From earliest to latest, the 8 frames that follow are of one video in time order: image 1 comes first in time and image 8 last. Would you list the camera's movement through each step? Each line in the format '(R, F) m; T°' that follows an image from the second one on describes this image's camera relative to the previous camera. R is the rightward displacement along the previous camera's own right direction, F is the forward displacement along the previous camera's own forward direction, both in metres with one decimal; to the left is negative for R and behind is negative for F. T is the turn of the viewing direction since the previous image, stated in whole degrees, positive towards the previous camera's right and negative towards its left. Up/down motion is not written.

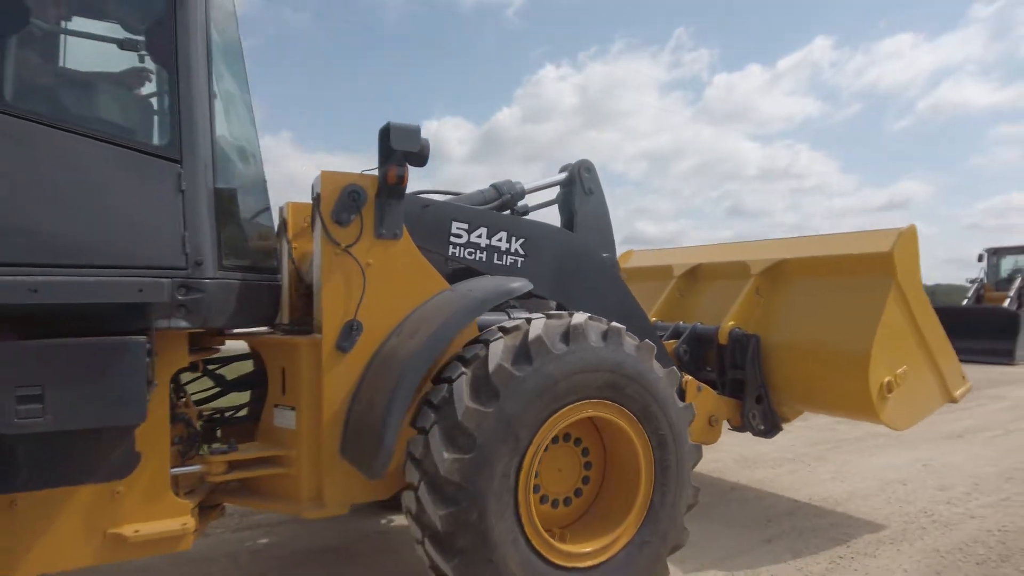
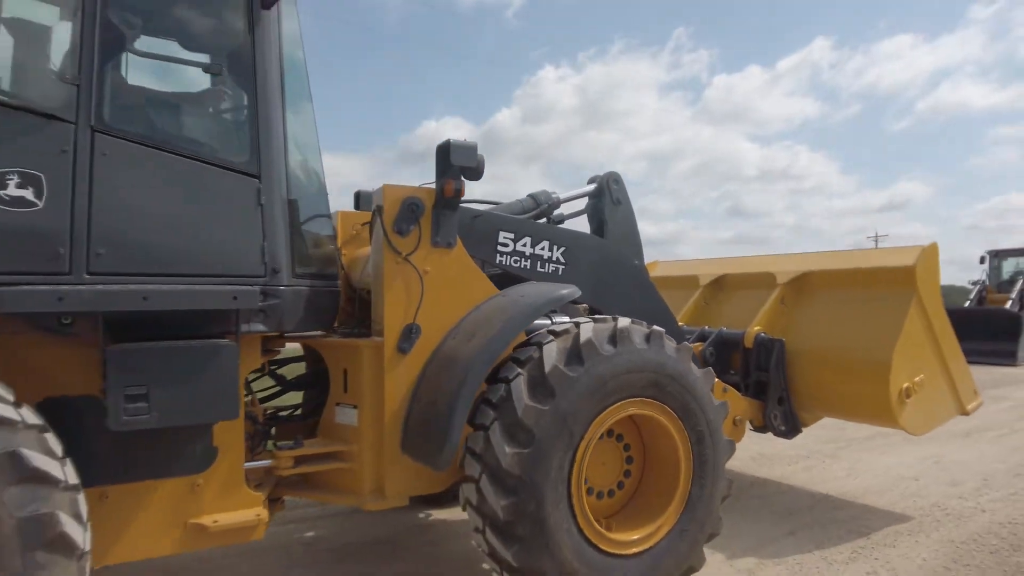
(-0.2, -0.2) m; 0°
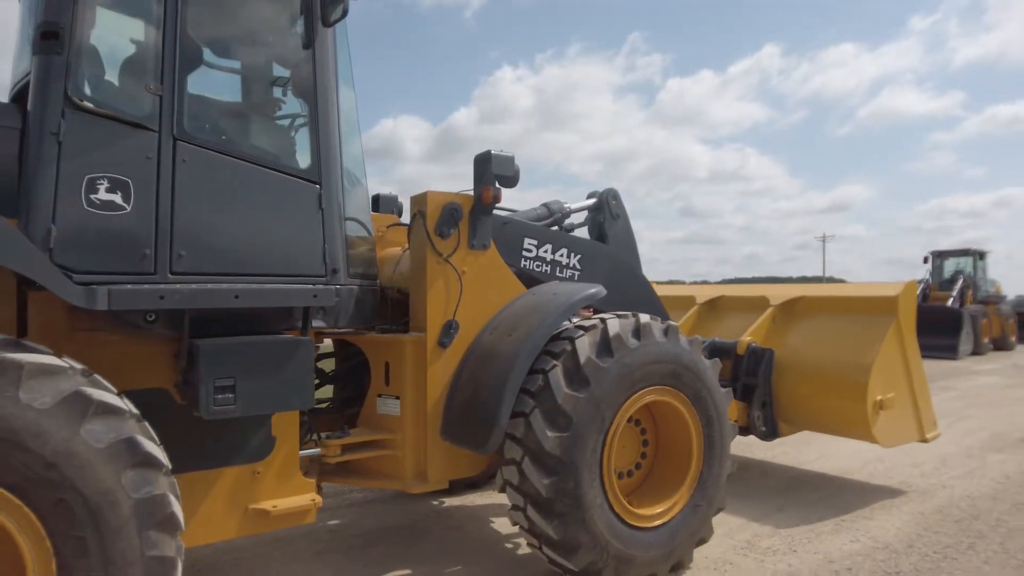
(-0.3, -0.2) m; +4°
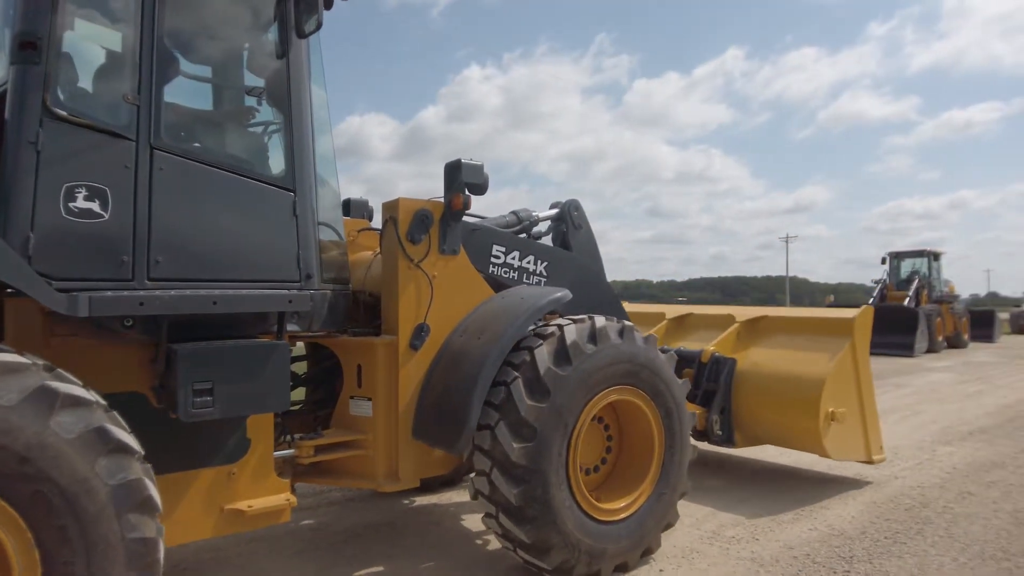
(0.0, -0.1) m; +3°
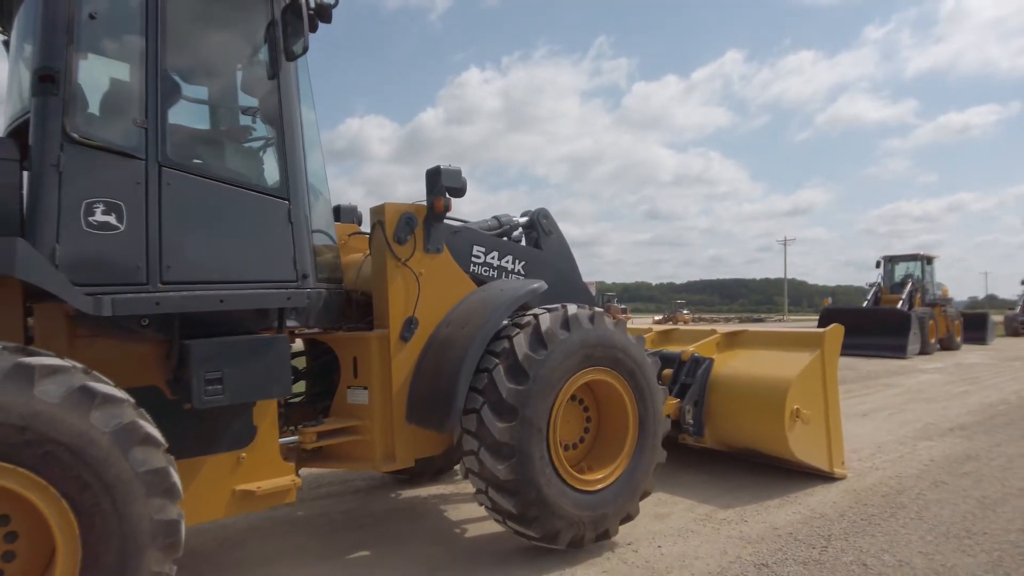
(+0.1, -0.3) m; 0°
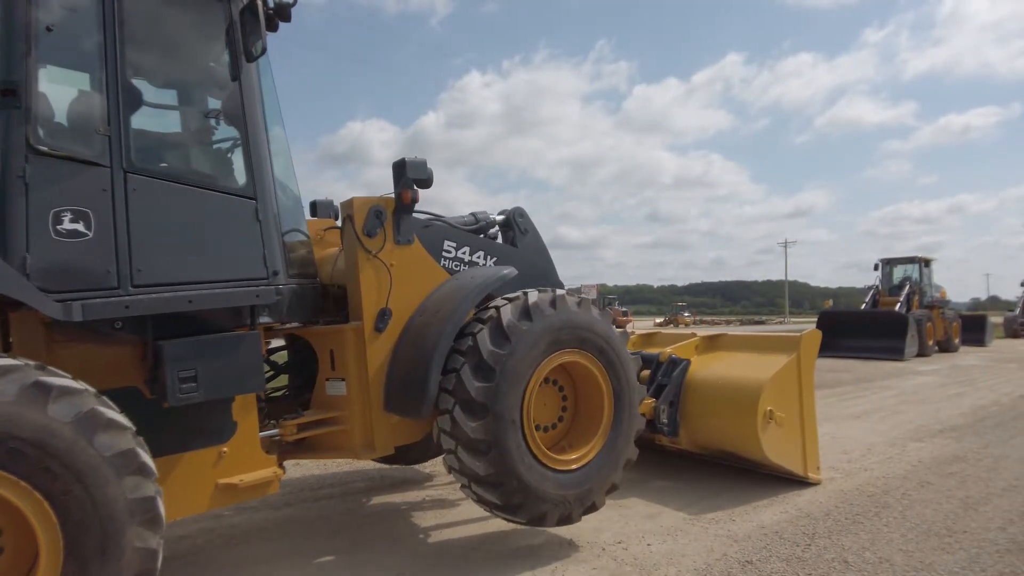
(+0.2, -0.1) m; 0°
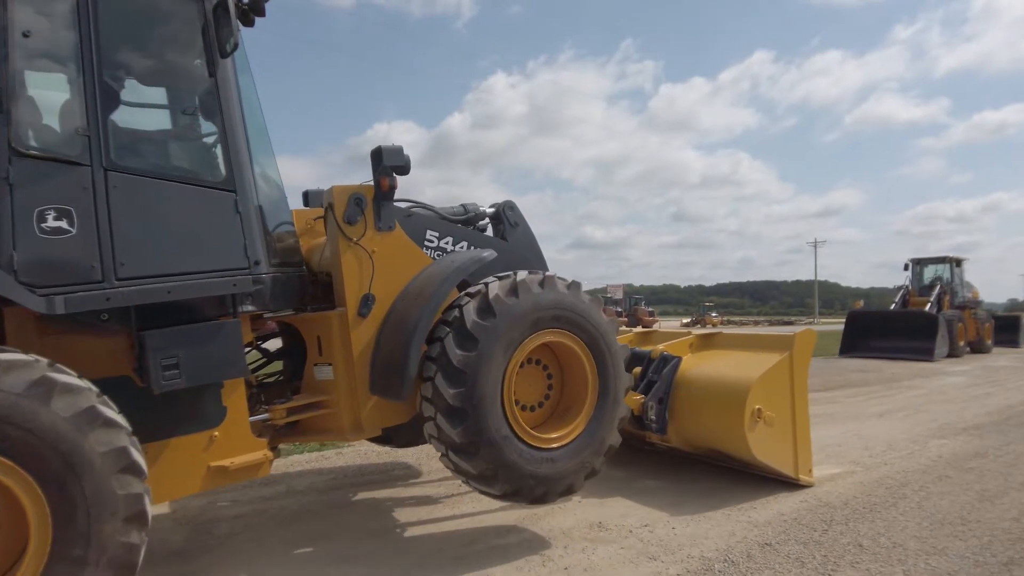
(+0.2, 0.0) m; -2°
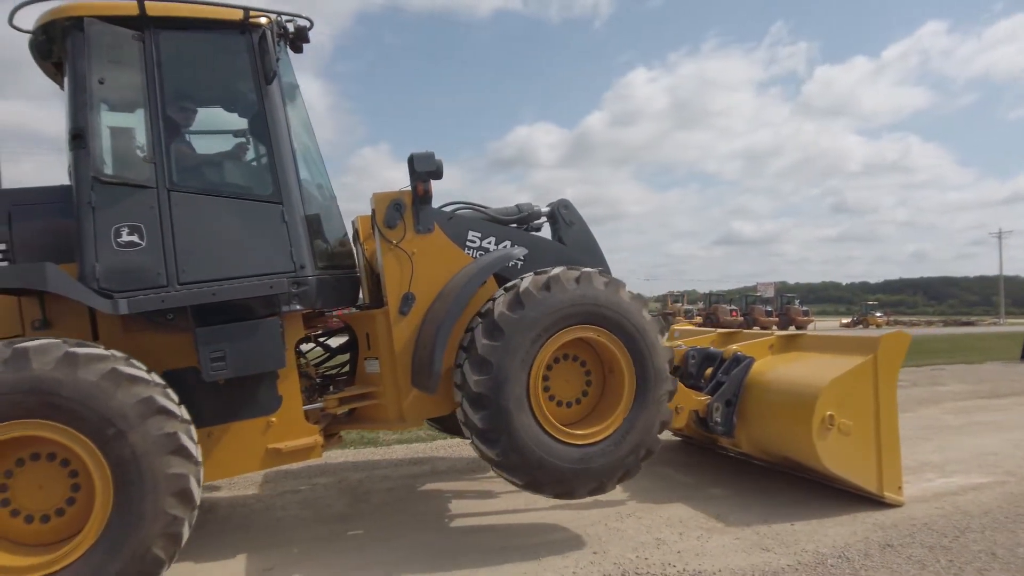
(+0.6, 0.0) m; -12°
